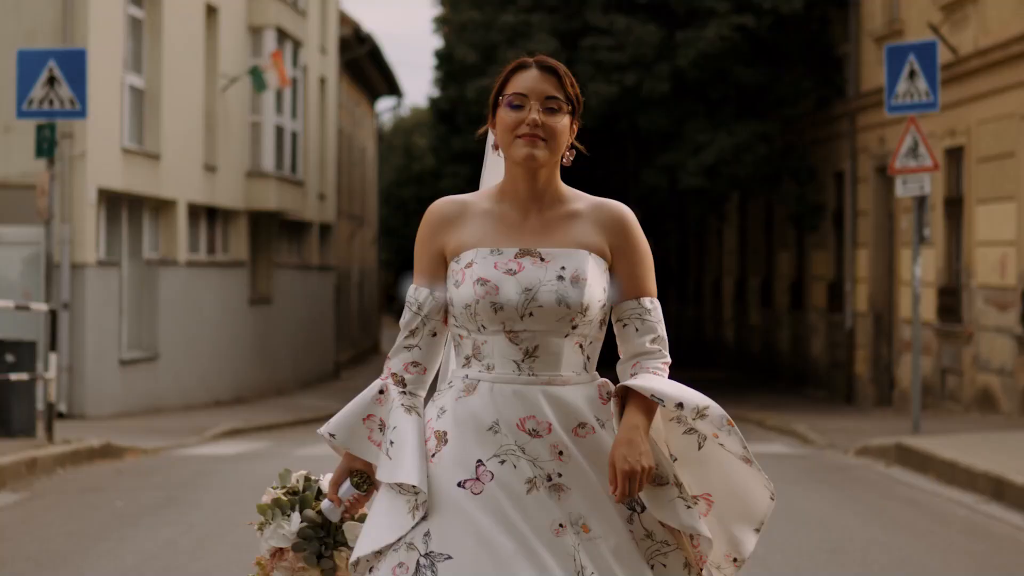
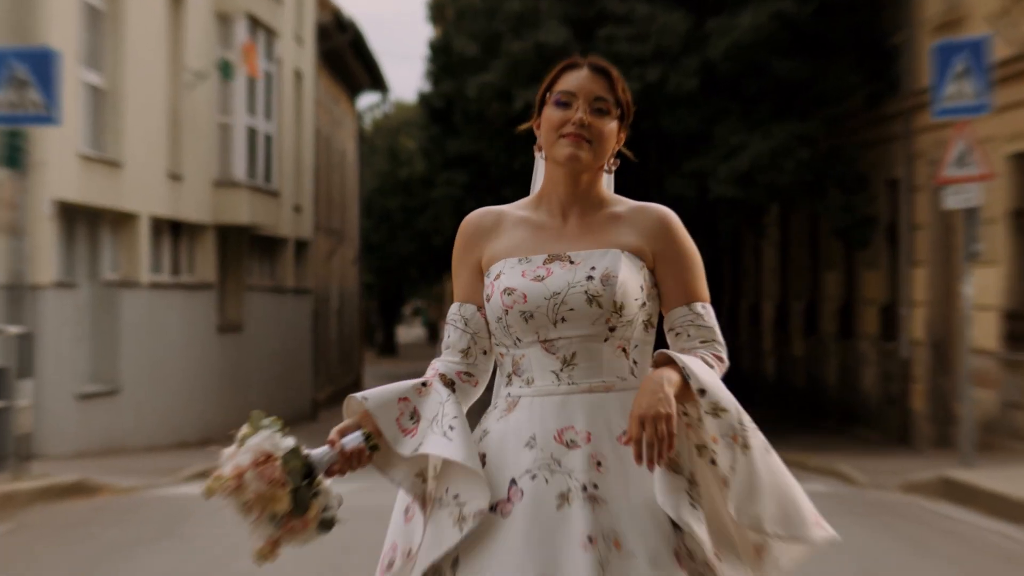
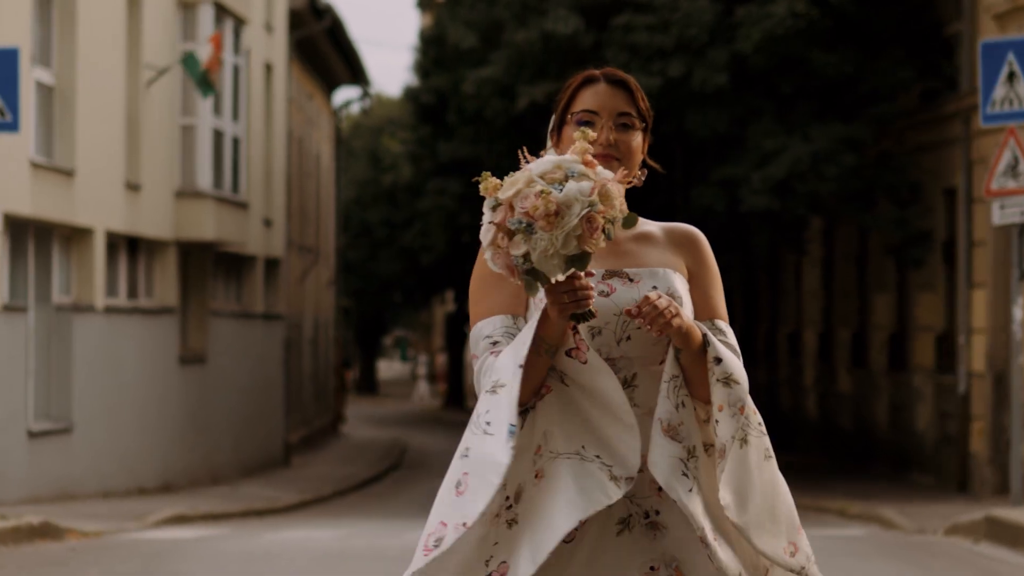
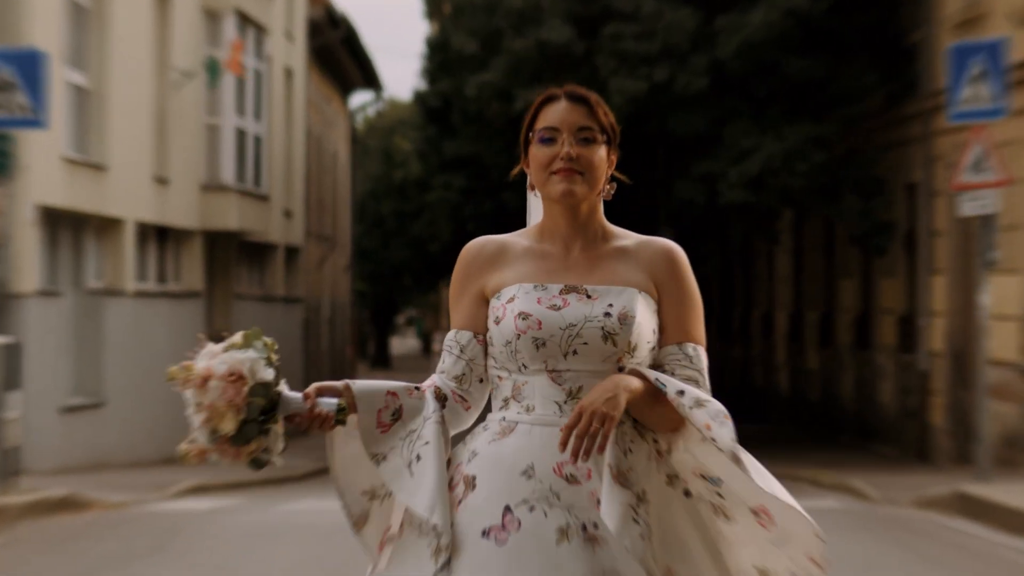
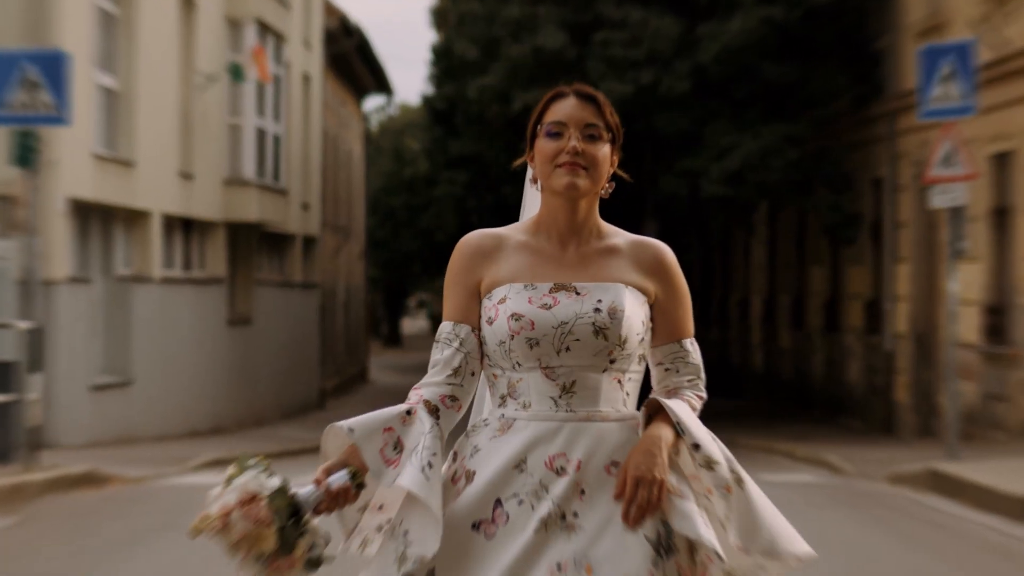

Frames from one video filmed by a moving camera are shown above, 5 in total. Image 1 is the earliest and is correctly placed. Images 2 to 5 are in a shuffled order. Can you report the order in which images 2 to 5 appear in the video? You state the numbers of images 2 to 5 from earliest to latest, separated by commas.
5, 2, 4, 3
